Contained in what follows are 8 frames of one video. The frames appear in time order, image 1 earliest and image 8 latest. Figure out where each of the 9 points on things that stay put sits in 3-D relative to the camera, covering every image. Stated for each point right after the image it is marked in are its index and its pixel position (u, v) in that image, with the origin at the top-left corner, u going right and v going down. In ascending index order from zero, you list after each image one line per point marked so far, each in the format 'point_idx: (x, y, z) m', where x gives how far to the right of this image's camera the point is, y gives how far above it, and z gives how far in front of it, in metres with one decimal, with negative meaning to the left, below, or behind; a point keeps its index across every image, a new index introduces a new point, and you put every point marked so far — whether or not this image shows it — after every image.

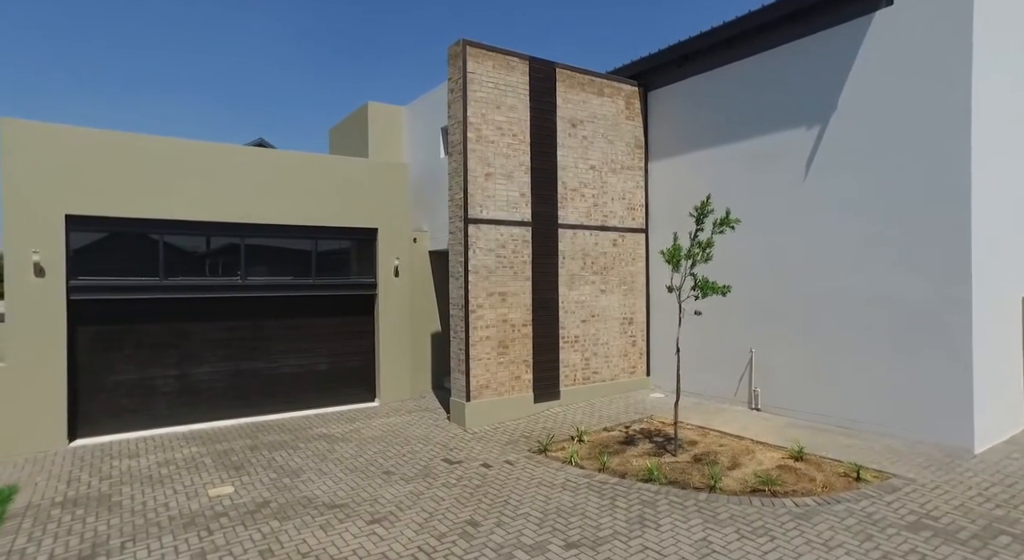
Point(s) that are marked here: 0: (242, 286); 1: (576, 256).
0: (-4.9, -0.1, +11.2) m
1: (+1.3, +0.5, +12.1) m
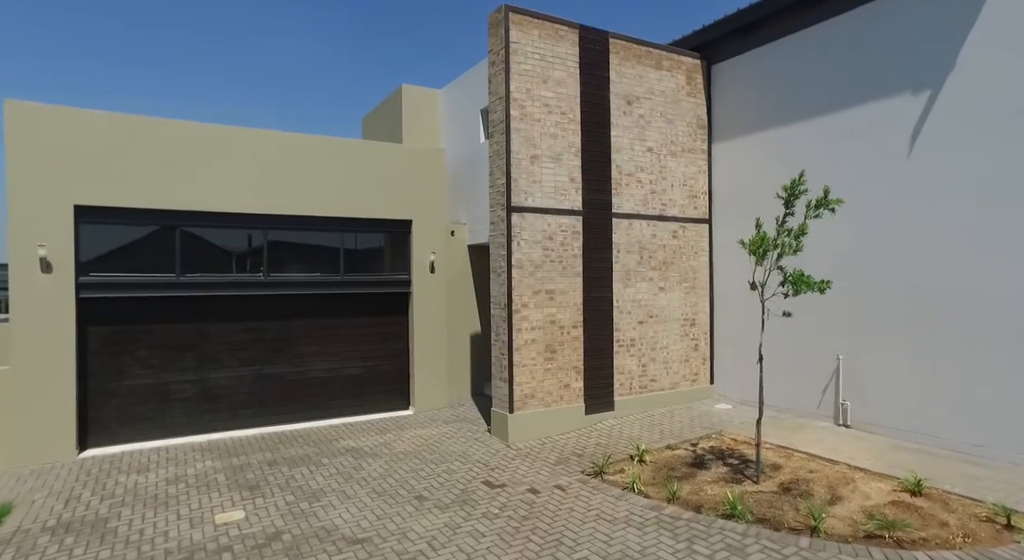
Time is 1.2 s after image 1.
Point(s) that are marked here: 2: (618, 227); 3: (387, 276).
0: (-4.1, -0.1, +10.3) m
1: (+2.1, +0.5, +10.8) m
2: (+1.8, +0.9, +10.6) m
3: (-2.4, 0.0, +11.5) m
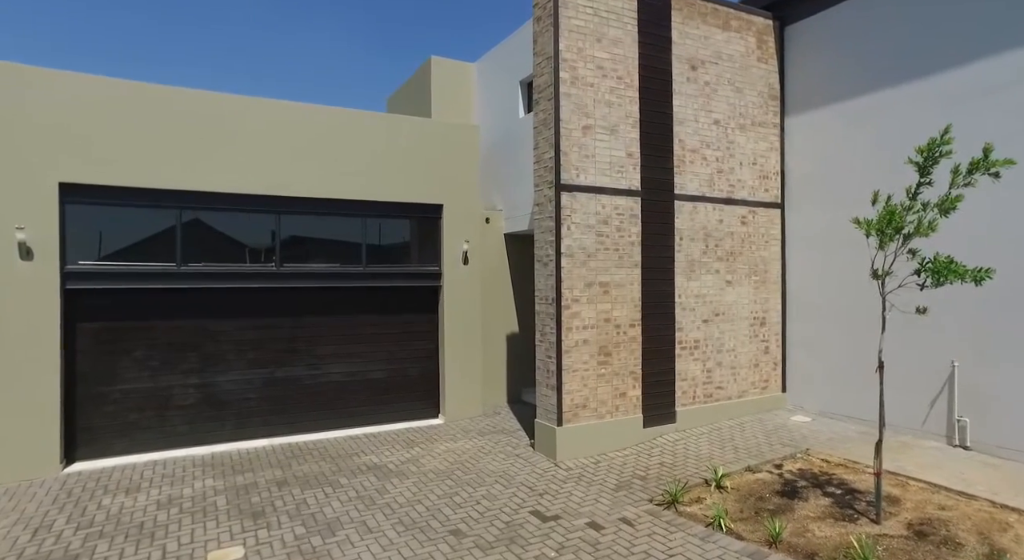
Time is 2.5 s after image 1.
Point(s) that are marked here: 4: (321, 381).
0: (-3.5, +0.1, +9.1) m
1: (+2.8, +0.7, +9.3) m
2: (+2.5, +1.0, +9.2) m
3: (-1.7, +0.2, +10.2) m
4: (-3.0, -1.6, +9.6) m
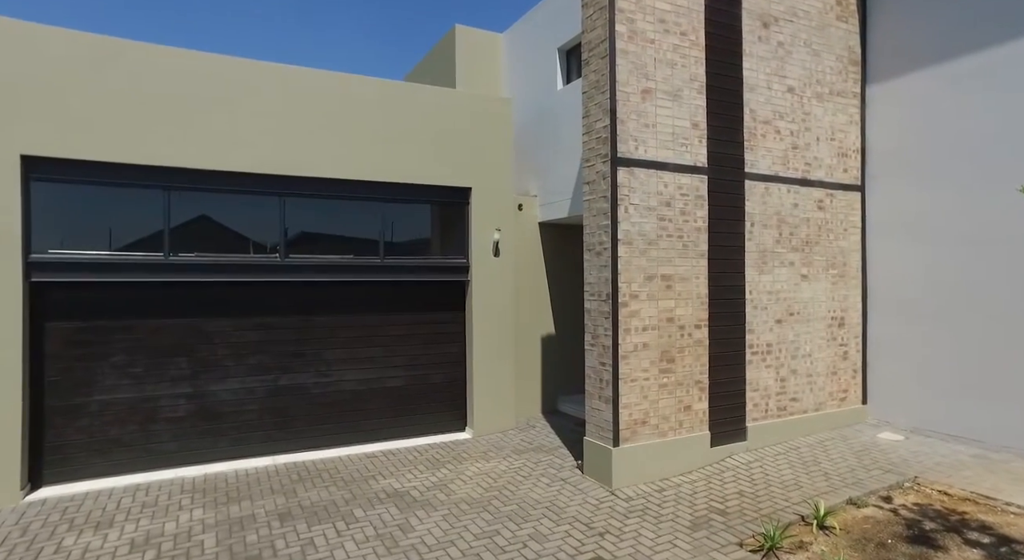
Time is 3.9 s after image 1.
0: (-2.9, +0.2, +7.9) m
1: (+3.3, +0.7, +8.0) m
2: (+3.1, +1.1, +7.9) m
3: (-1.1, +0.3, +8.9) m
4: (-2.4, -1.5, +8.3) m
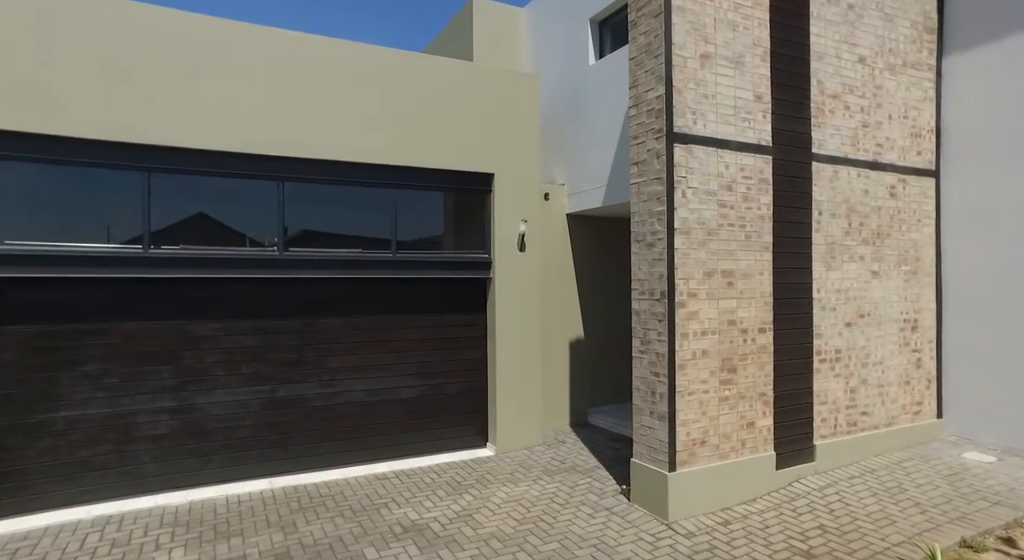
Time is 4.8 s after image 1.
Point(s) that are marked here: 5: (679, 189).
0: (-2.6, +0.2, +6.8) m
1: (+3.7, +0.8, +7.0) m
2: (+3.4, +1.1, +6.8) m
3: (-0.8, +0.3, +7.9) m
4: (-2.1, -1.5, +7.3) m
5: (+1.6, +0.9, +5.9) m
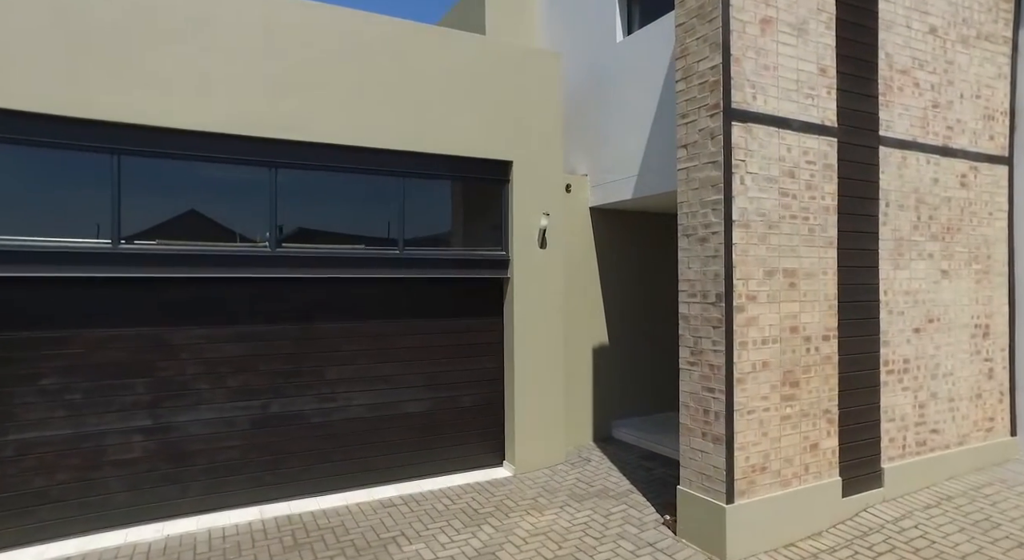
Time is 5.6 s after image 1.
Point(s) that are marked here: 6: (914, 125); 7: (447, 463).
0: (-2.3, +0.2, +6.0) m
1: (+3.9, +0.8, +6.2) m
2: (+3.7, +1.1, +6.0) m
3: (-0.5, +0.3, +7.0) m
4: (-1.8, -1.5, +6.4) m
5: (+1.9, +0.9, +5.1) m
6: (+4.0, +1.6, +6.2) m
7: (-0.7, -2.1, +7.1) m
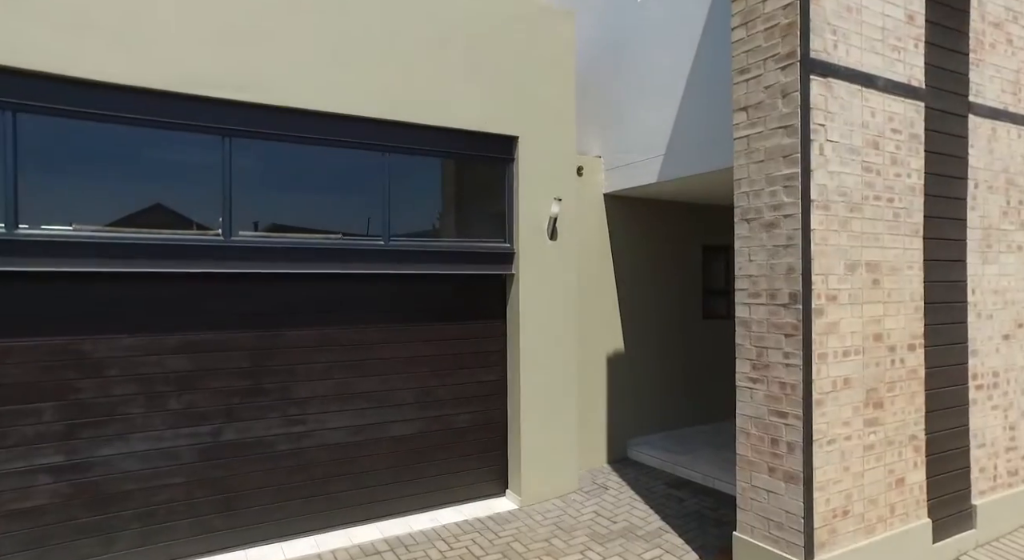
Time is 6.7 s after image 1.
0: (-2.2, +0.2, +4.8) m
1: (+4.0, +0.8, +5.1) m
2: (+3.8, +1.2, +5.0) m
3: (-0.5, +0.3, +5.9) m
4: (-1.7, -1.4, +5.3) m
5: (+2.0, +0.9, +4.0) m
6: (+4.1, +1.6, +5.2) m
7: (-0.7, -2.1, +5.9) m
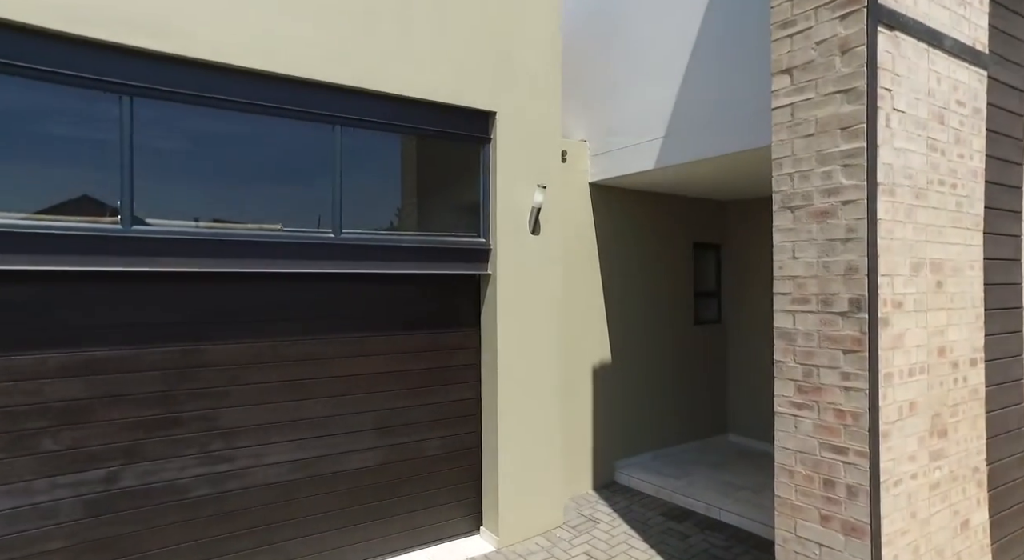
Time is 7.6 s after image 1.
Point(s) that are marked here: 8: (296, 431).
0: (-2.3, +0.2, +3.7) m
1: (+3.9, +0.8, +4.5) m
2: (+3.7, +1.2, +4.3) m
3: (-0.6, +0.3, +4.9) m
4: (-1.9, -1.4, +4.2) m
5: (+1.9, +0.9, +3.2) m
6: (+4.0, +1.6, +4.5) m
7: (-0.9, -2.1, +4.9) m
8: (-1.6, -1.1, +4.4) m
